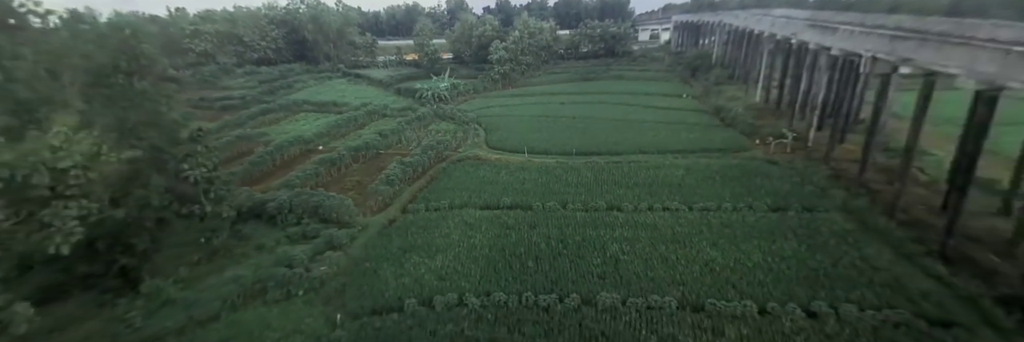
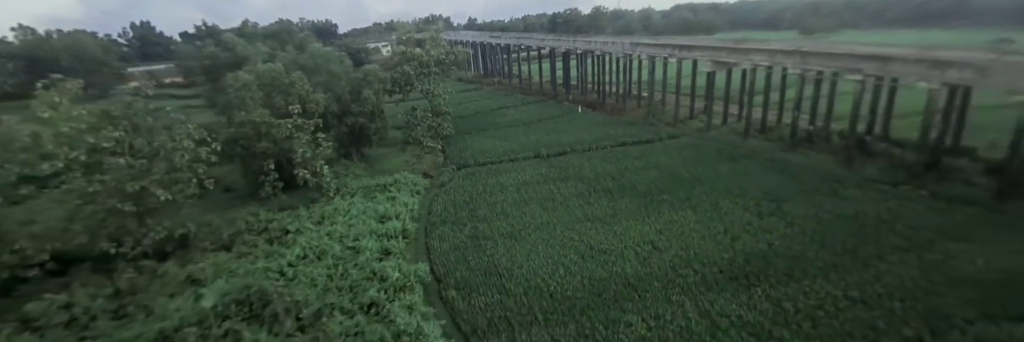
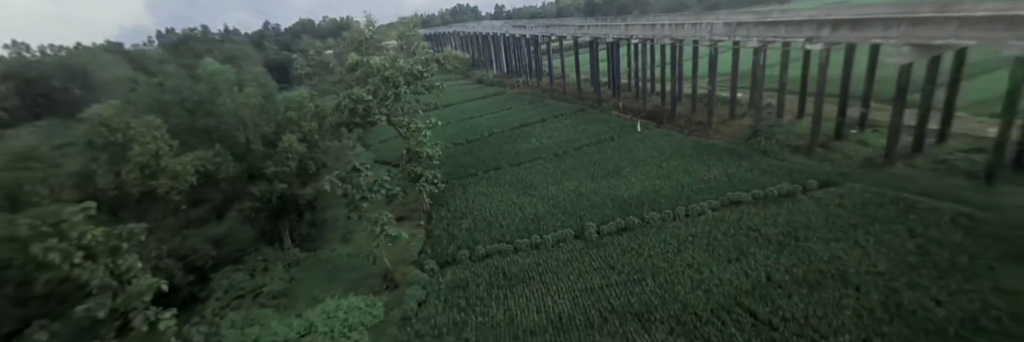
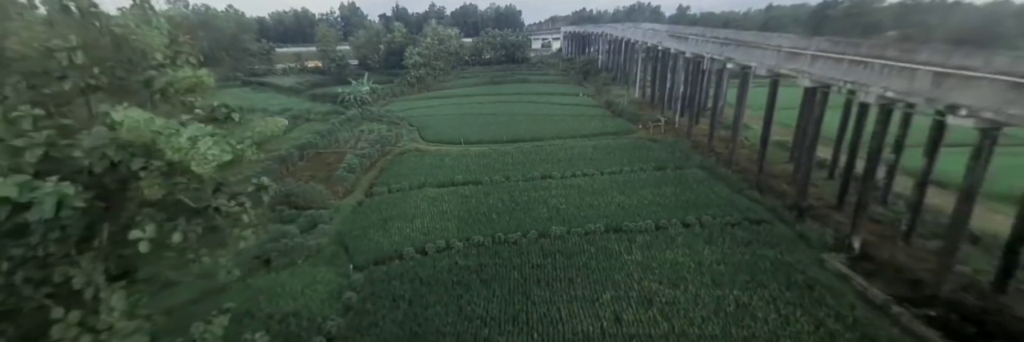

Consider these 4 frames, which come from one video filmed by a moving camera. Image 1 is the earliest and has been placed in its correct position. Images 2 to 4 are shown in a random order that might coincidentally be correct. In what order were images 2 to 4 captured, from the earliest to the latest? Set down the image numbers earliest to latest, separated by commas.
4, 3, 2
